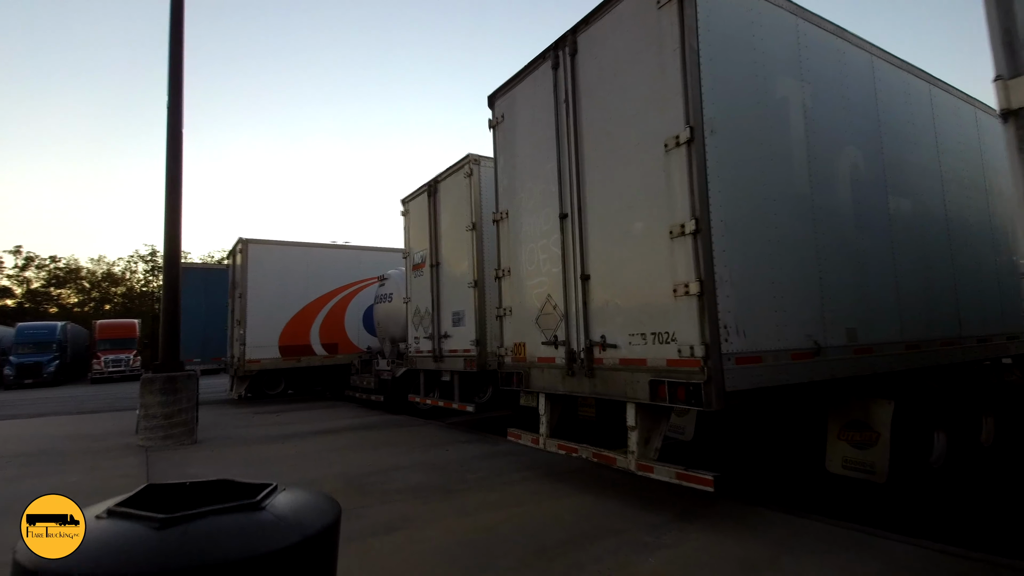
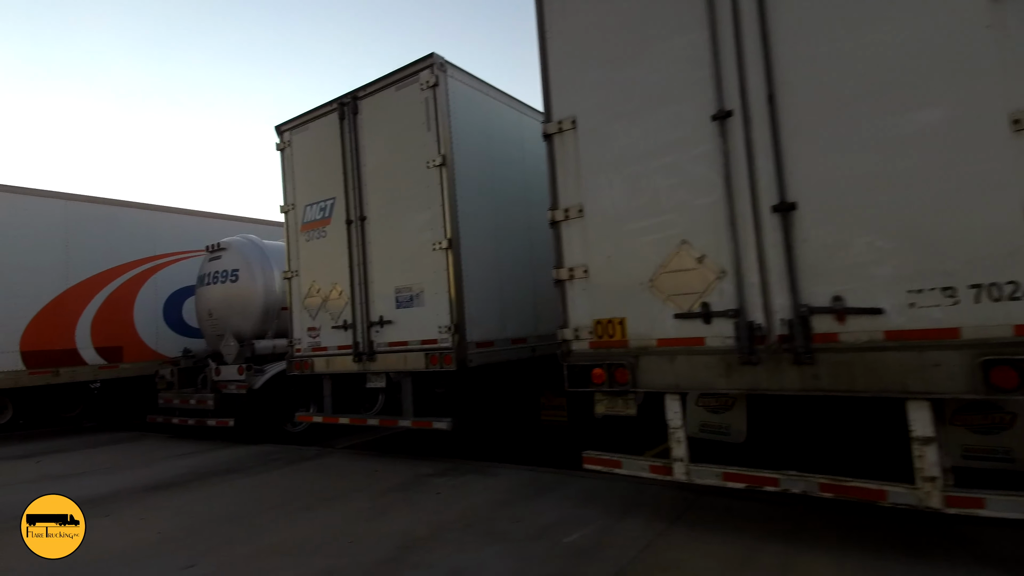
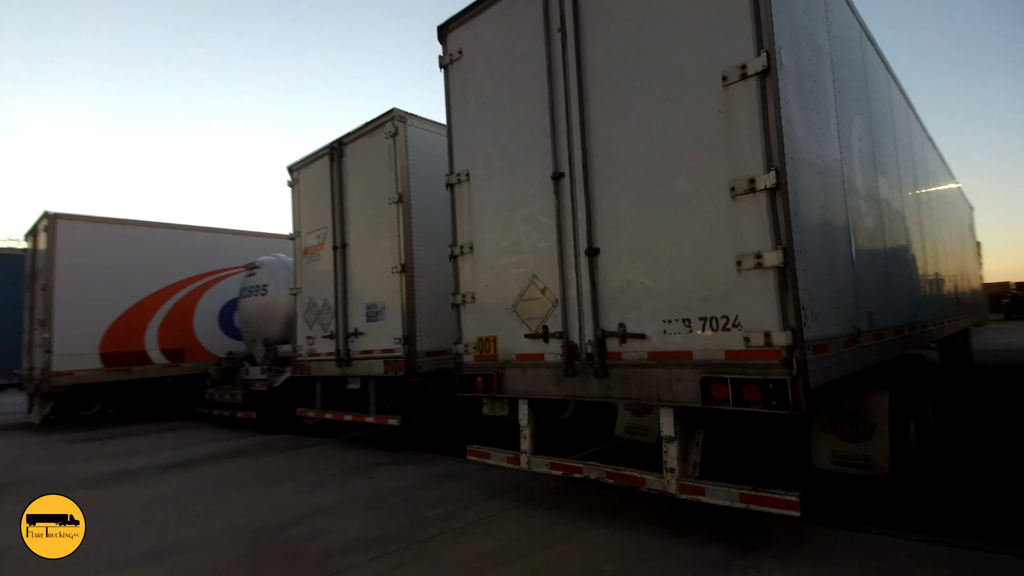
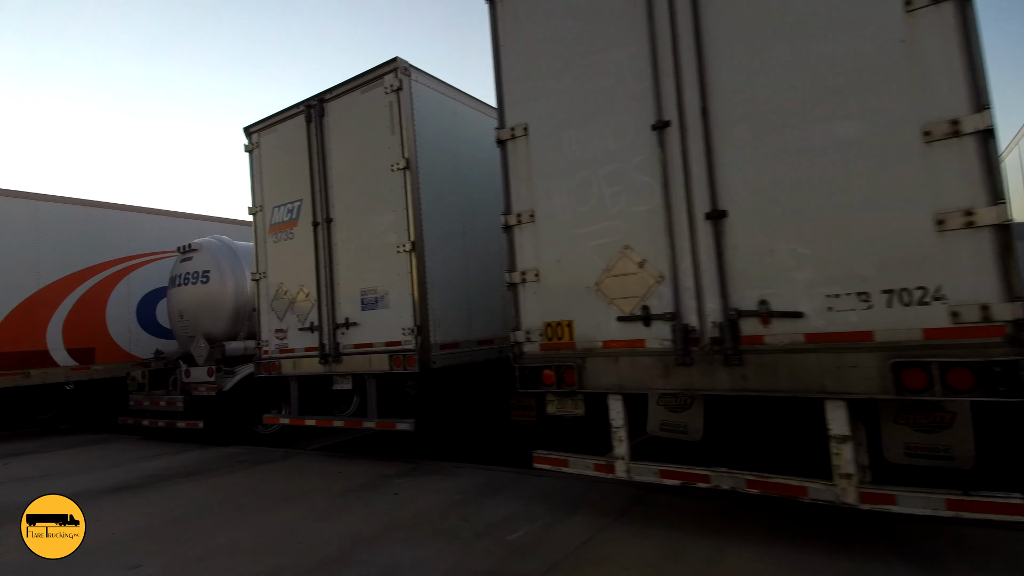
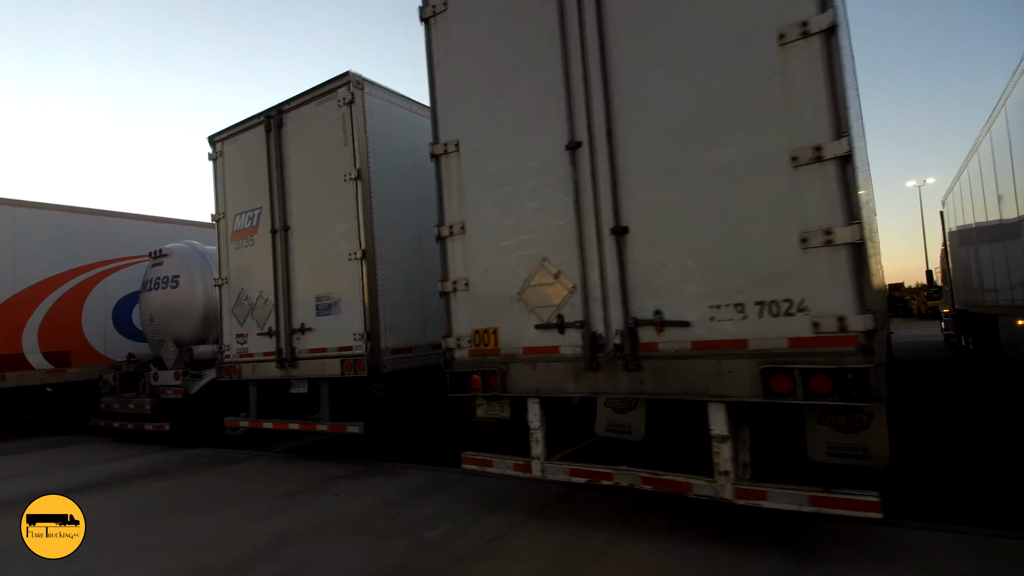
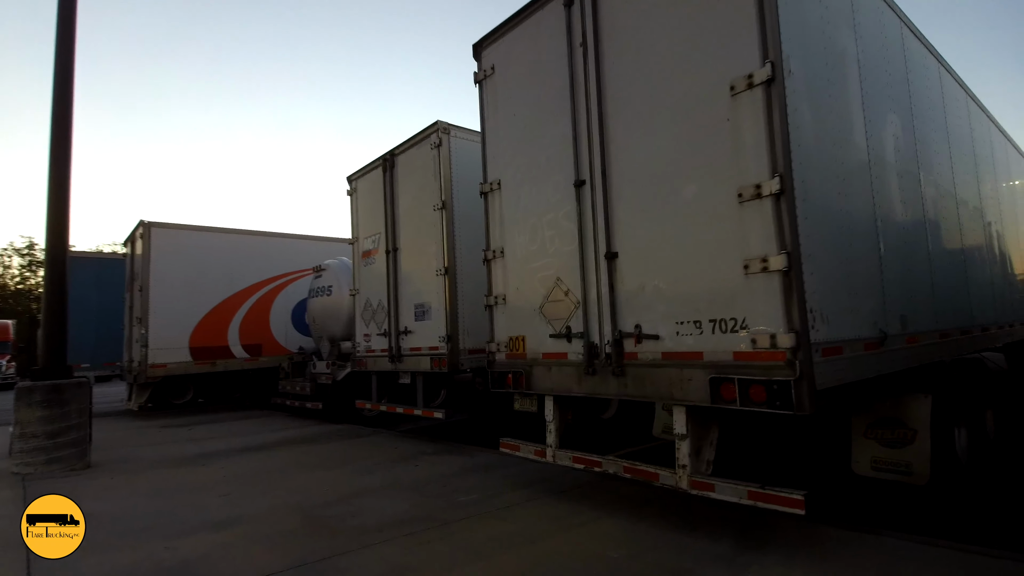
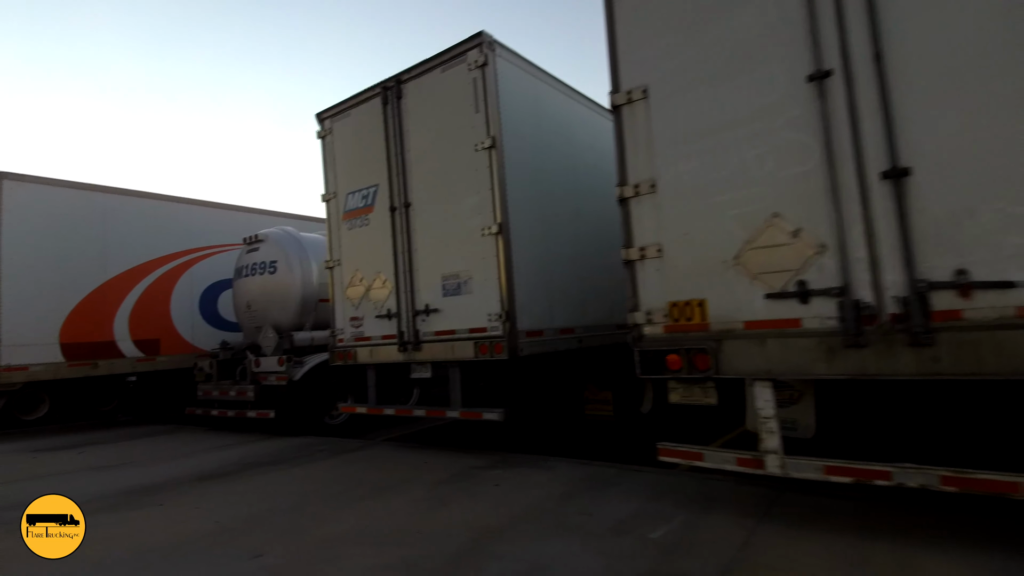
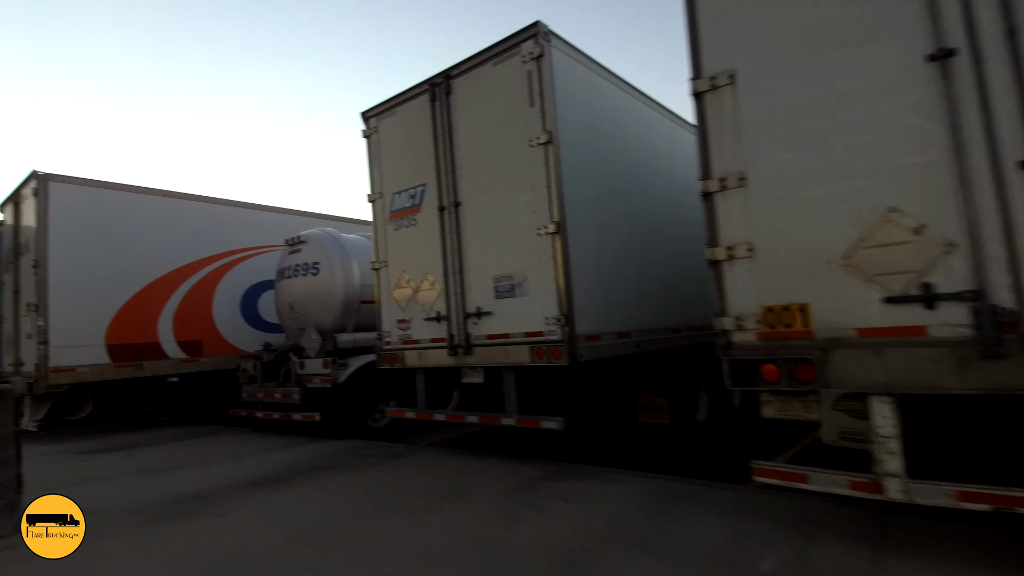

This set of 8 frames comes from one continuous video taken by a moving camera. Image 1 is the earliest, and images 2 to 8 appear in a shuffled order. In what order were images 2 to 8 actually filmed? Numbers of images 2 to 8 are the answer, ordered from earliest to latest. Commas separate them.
6, 3, 5, 4, 2, 7, 8
